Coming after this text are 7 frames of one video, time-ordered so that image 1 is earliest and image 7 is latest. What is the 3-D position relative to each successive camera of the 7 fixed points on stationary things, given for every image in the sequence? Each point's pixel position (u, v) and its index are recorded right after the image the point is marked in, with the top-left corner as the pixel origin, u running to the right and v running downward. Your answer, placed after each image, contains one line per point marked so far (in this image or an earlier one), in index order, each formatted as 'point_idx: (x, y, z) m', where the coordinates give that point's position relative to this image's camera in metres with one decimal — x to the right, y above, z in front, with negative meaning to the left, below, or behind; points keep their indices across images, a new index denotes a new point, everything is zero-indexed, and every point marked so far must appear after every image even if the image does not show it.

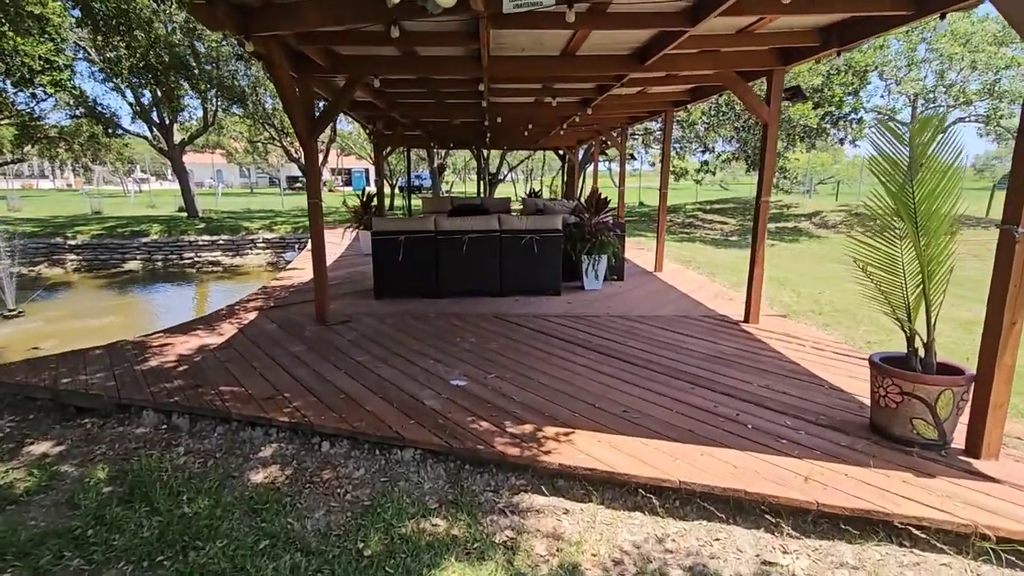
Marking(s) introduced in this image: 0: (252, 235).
0: (-8.0, +1.6, +15.9) m
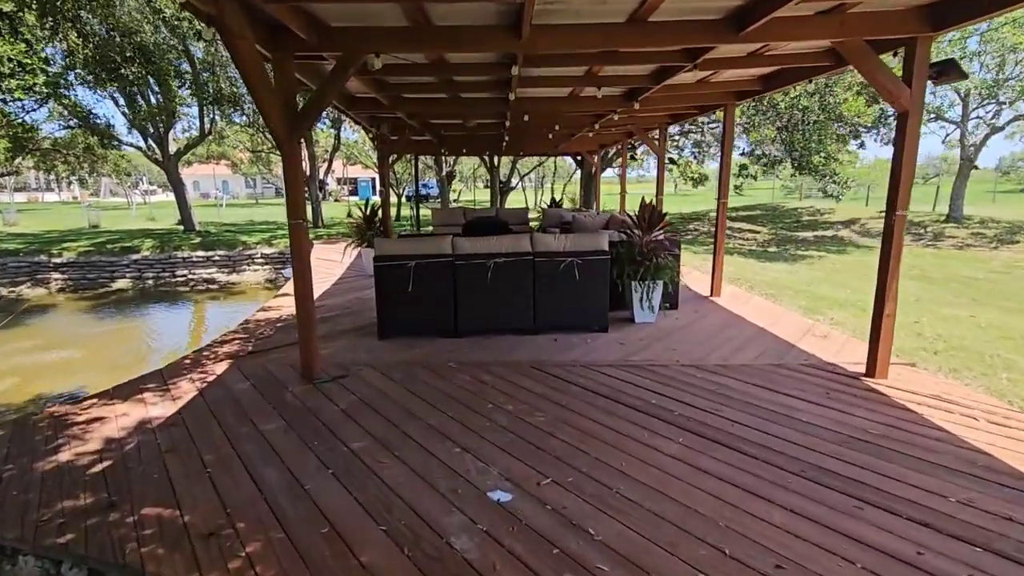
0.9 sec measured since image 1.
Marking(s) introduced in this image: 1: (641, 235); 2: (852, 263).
0: (-7.6, +1.1, +14.8) m
1: (+1.3, +0.5, +5.1) m
2: (+7.1, +0.5, +10.8) m
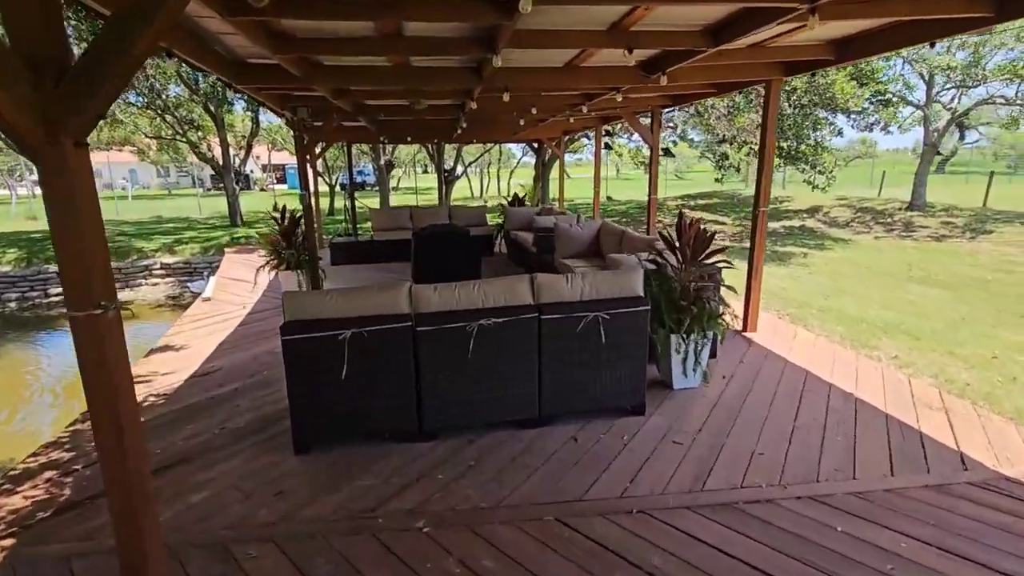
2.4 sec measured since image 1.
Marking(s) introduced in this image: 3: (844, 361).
0: (-8.7, +0.7, +12.2) m
1: (+1.2, +0.1, +3.6) m
2: (+6.3, +0.5, +9.9) m
3: (+2.7, -0.6, +4.2) m
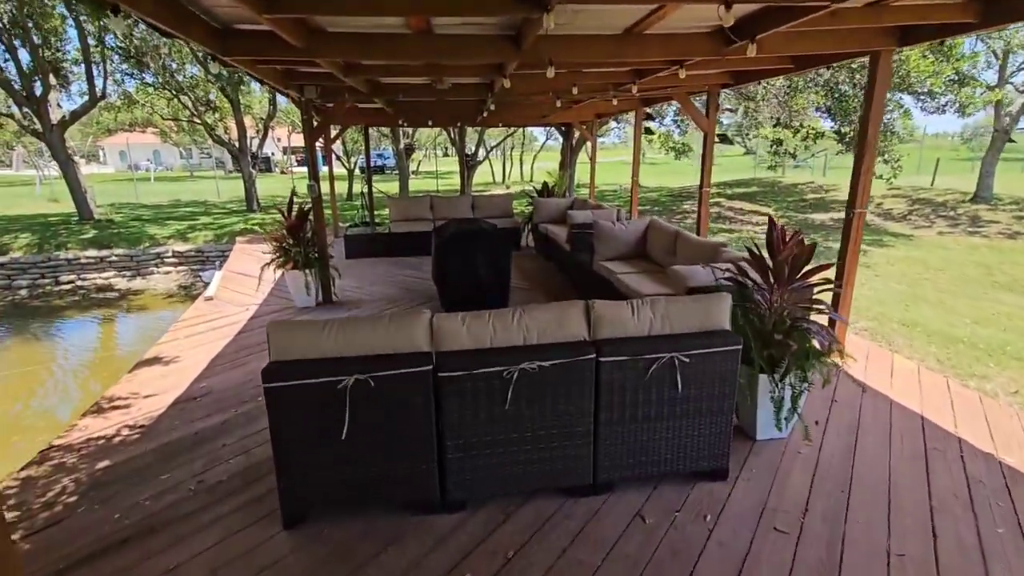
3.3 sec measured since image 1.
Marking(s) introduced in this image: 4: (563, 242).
0: (-8.1, +1.0, +11.8) m
1: (+1.4, 0.0, +2.8) m
2: (+6.8, +0.5, +8.9) m
3: (+3.0, -0.8, +3.4) m
4: (+0.7, +0.6, +6.6) m
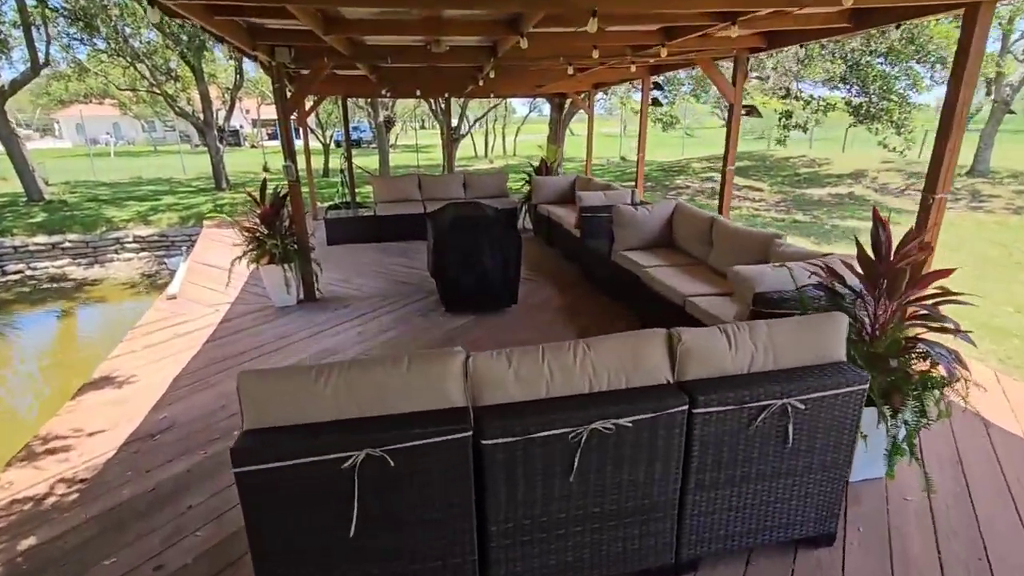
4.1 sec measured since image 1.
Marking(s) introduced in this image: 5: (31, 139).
0: (-8.3, +1.2, +10.8) m
1: (+1.6, -0.1, +2.2) m
2: (+6.8, +0.8, +8.5) m
3: (+3.2, -0.8, +3.0) m
4: (+0.7, +0.7, +6.0) m
5: (-15.5, +4.8, +16.6) m
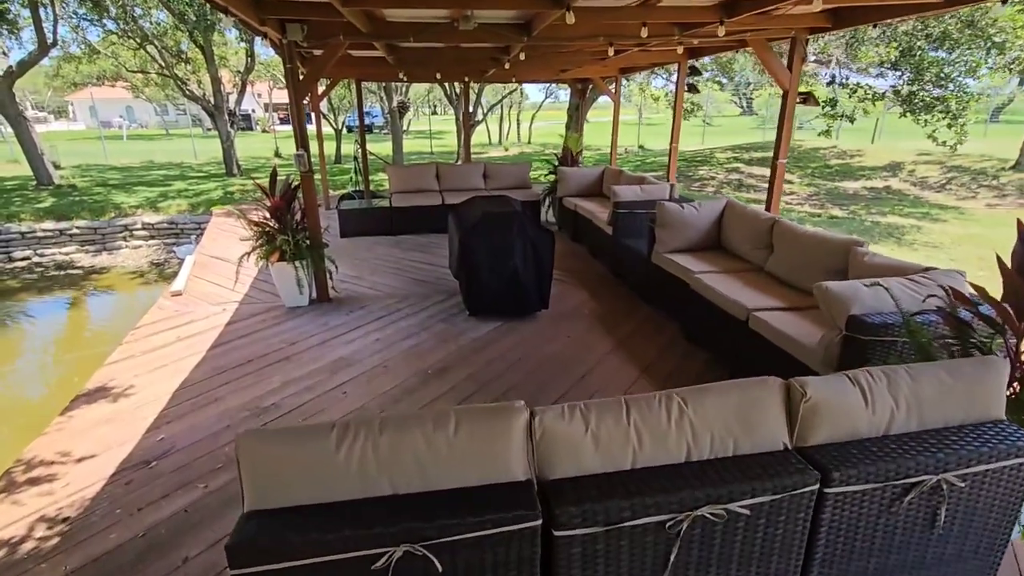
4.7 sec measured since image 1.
0: (-7.9, +1.5, +10.5) m
1: (+1.8, -0.2, +1.8) m
2: (+7.1, +0.8, +8.0) m
3: (+3.4, -0.9, +2.5) m
4: (+1.0, +0.7, +5.5) m
5: (-14.9, +5.3, +16.3) m
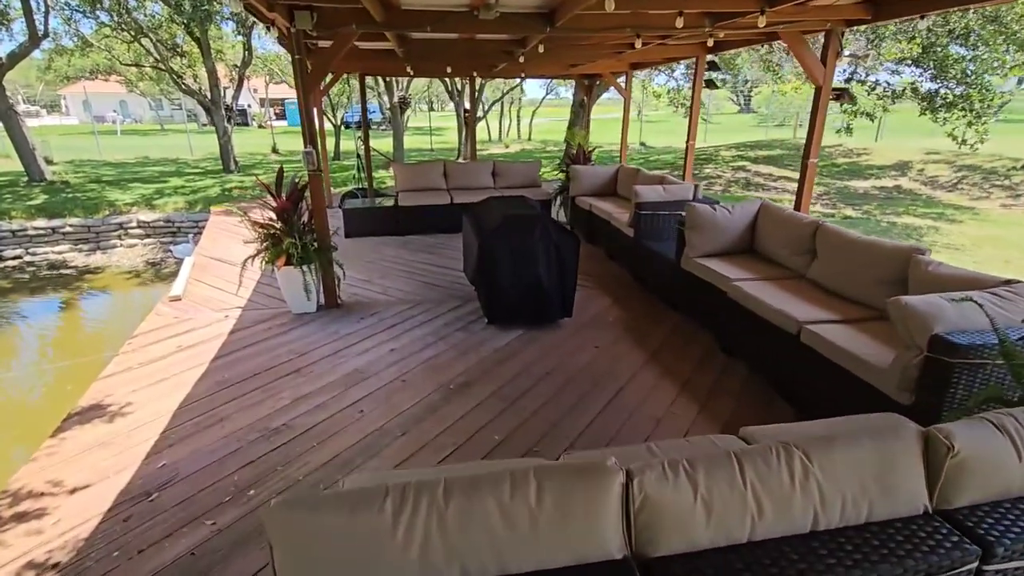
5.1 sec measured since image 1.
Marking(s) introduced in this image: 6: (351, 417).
0: (-7.8, +1.5, +10.2) m
1: (+2.0, -0.2, +1.6) m
2: (+7.2, +0.7, +7.8) m
3: (+3.6, -0.9, +2.3) m
4: (+1.2, +0.7, +5.3) m
5: (-14.8, +5.3, +15.9) m
6: (-0.9, -0.7, +3.0) m
